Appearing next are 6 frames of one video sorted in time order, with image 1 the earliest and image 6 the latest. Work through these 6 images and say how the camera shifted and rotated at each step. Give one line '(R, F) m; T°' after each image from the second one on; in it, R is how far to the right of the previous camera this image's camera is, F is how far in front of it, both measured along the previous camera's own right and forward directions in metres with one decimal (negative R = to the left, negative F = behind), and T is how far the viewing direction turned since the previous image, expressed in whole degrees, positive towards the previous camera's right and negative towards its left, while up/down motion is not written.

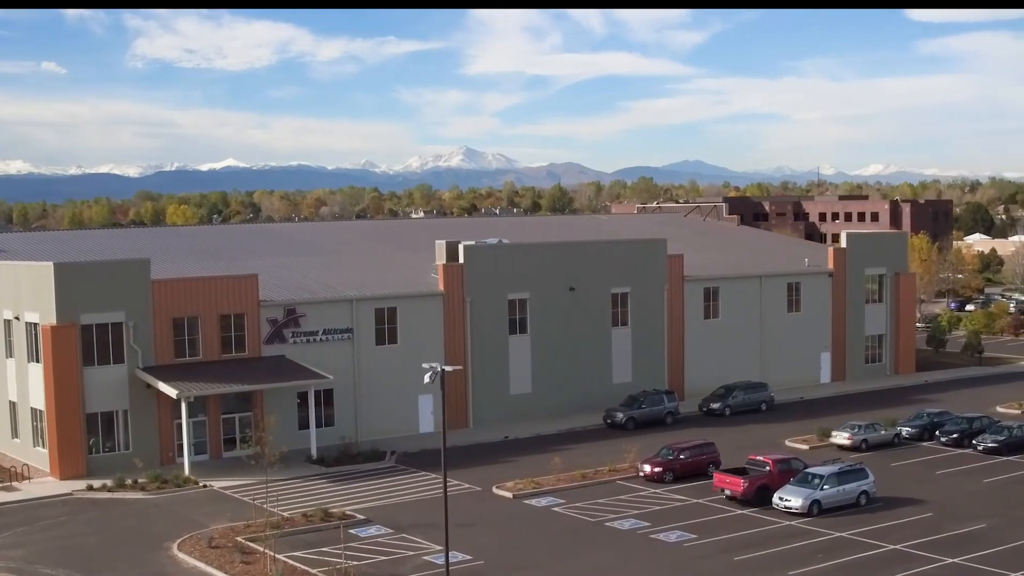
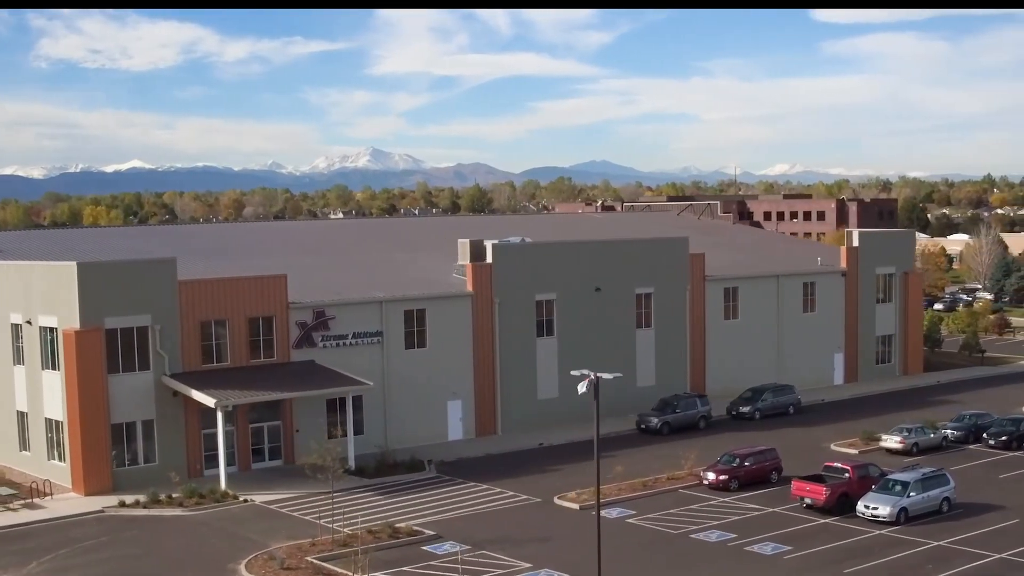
(-3.0, +2.0) m; +3°
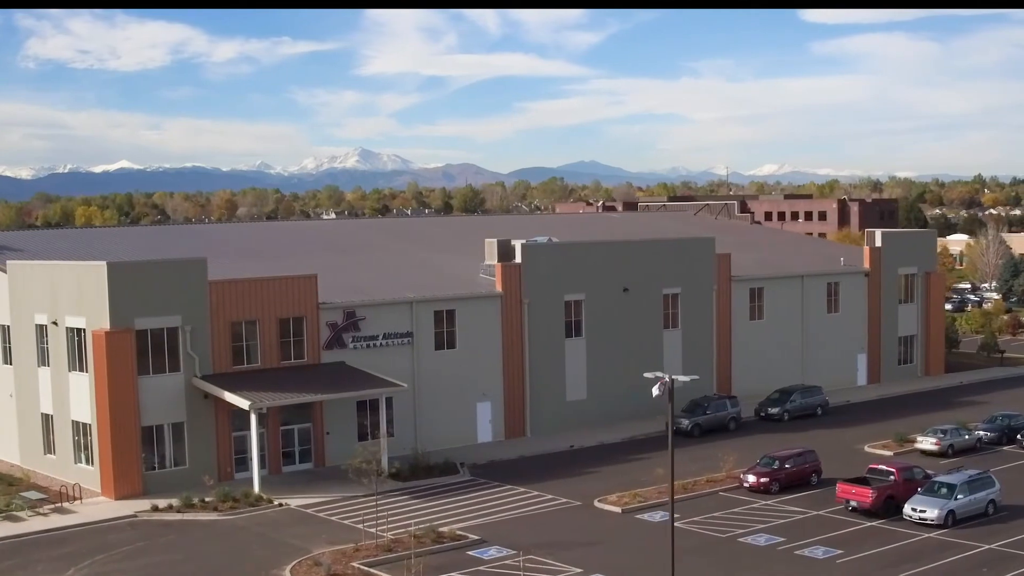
(-1.0, +0.5) m; 0°
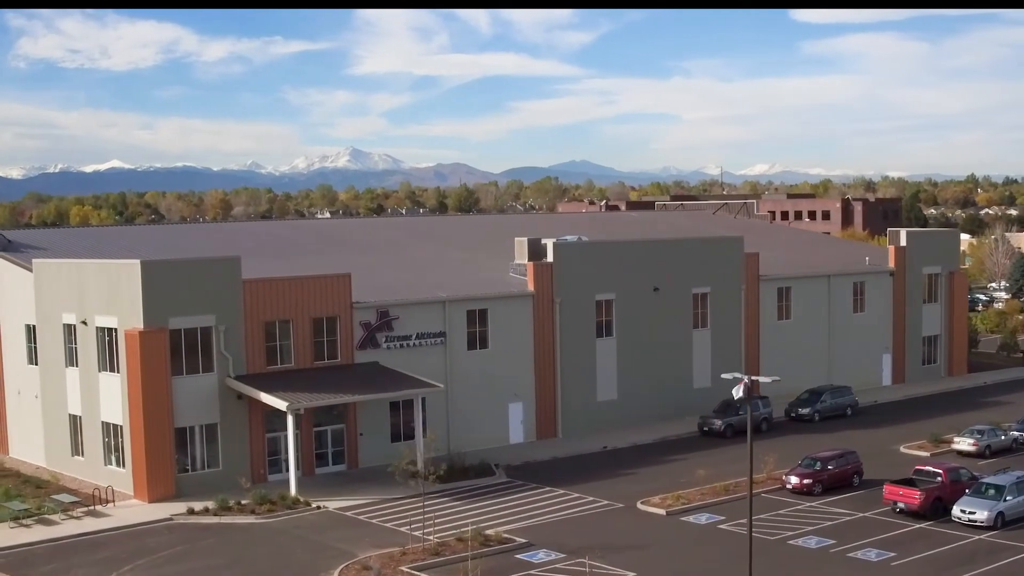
(-0.9, +0.5) m; 0°
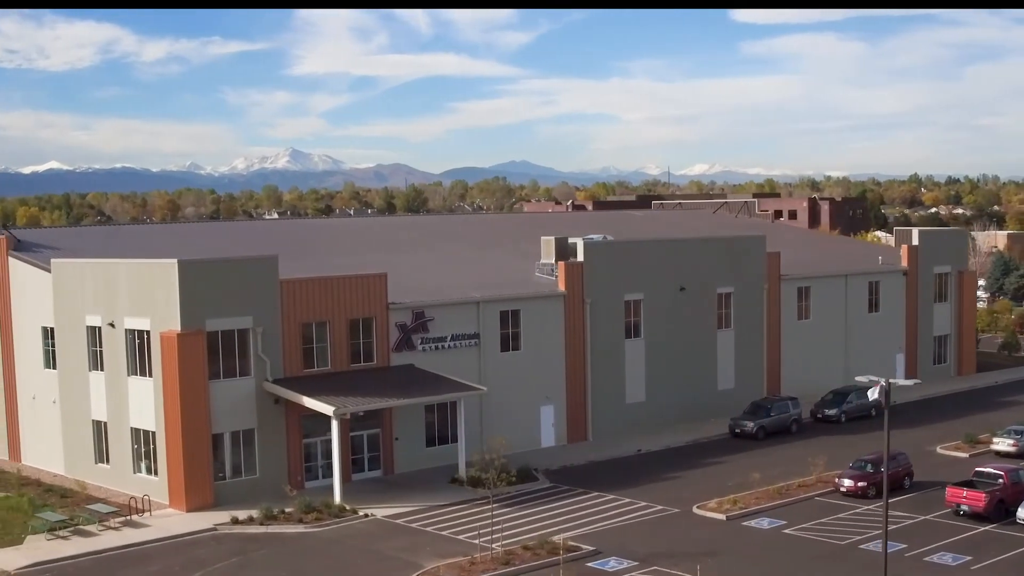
(-2.0, +0.9) m; +2°
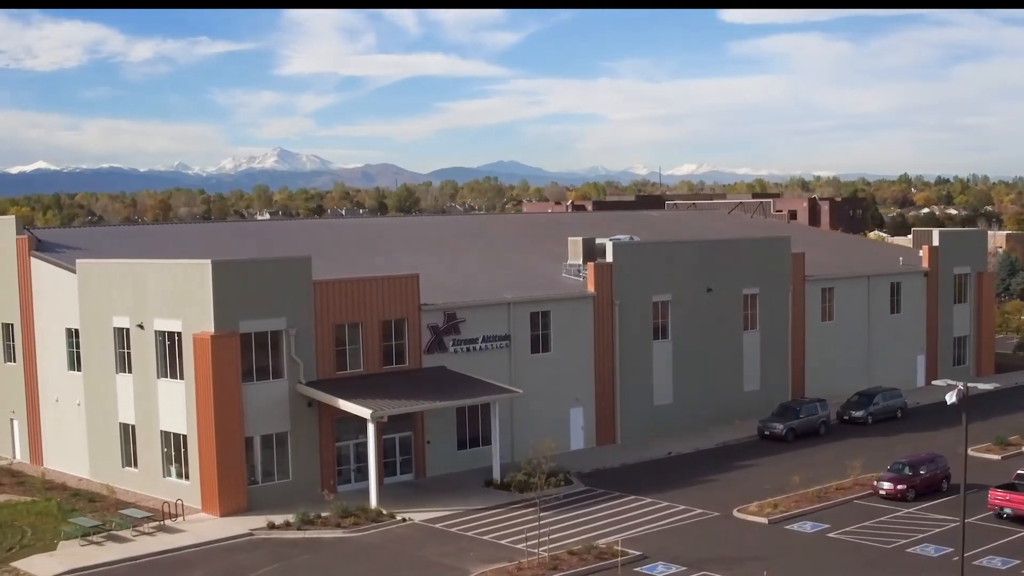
(-0.9, +0.3) m; 0°
